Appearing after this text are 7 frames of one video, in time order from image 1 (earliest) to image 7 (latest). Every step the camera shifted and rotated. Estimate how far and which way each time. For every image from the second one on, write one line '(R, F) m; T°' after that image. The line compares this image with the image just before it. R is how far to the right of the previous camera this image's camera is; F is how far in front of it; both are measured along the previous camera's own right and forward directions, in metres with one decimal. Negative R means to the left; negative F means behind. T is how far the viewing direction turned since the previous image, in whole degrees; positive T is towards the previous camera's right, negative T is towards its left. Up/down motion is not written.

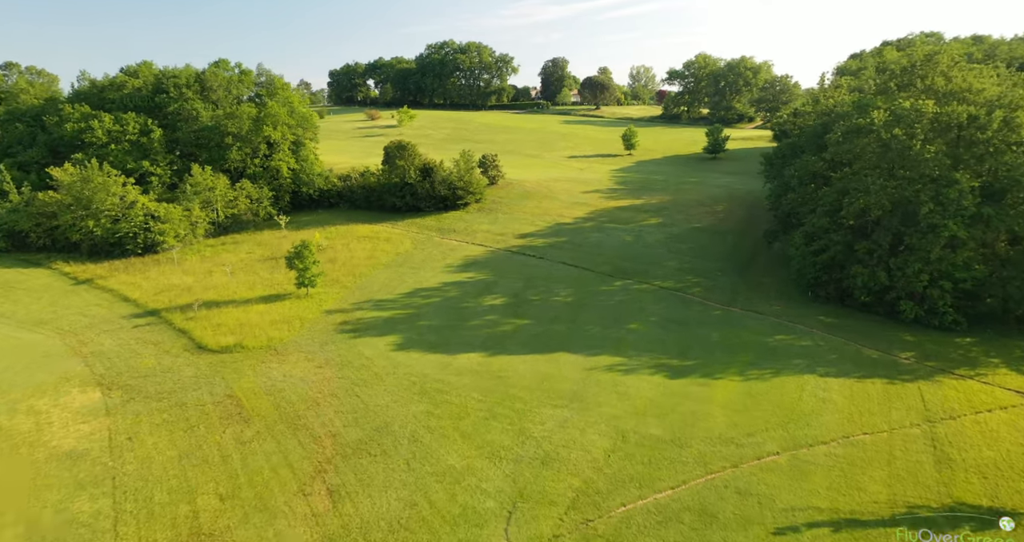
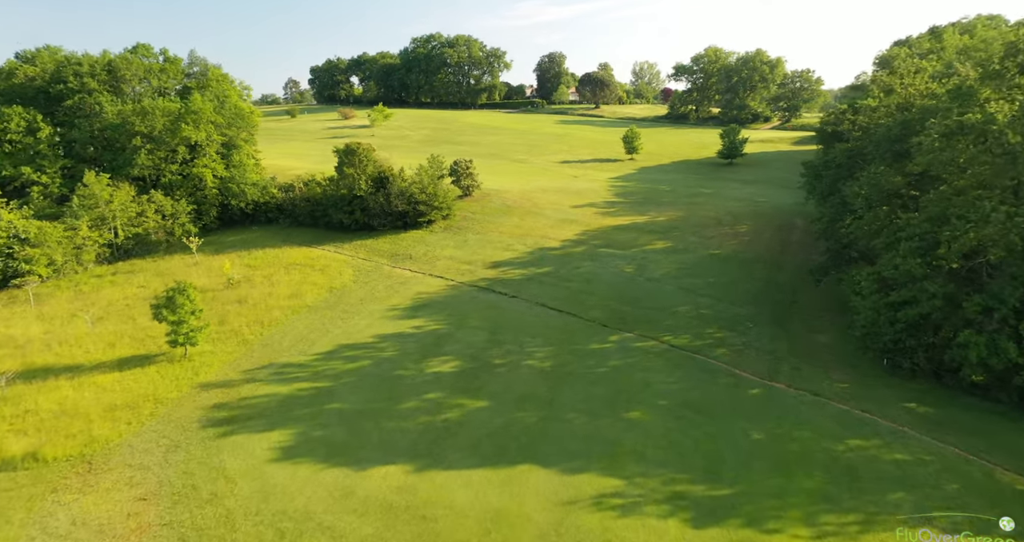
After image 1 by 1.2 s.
(+1.3, +6.2) m; 0°
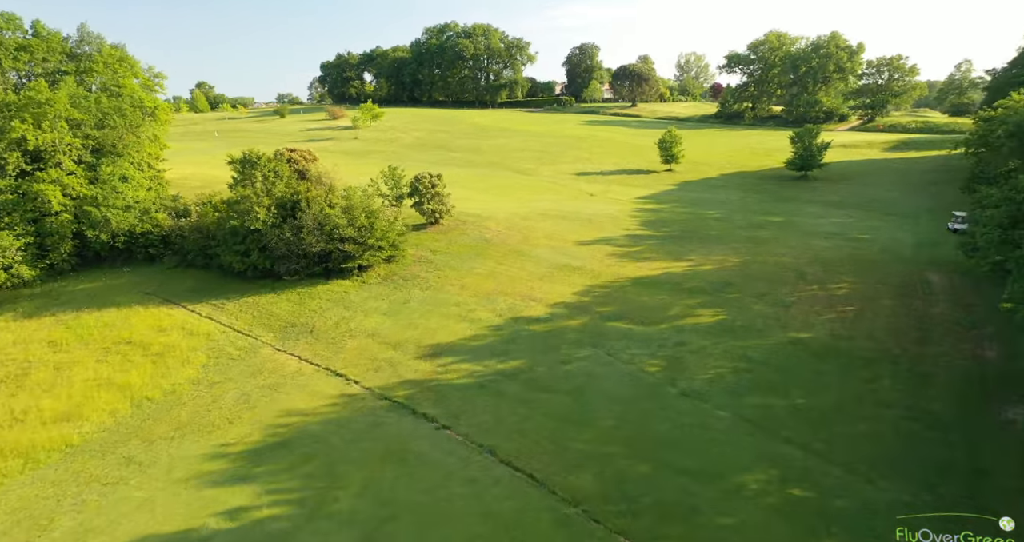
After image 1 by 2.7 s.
(+2.2, +9.3) m; -4°
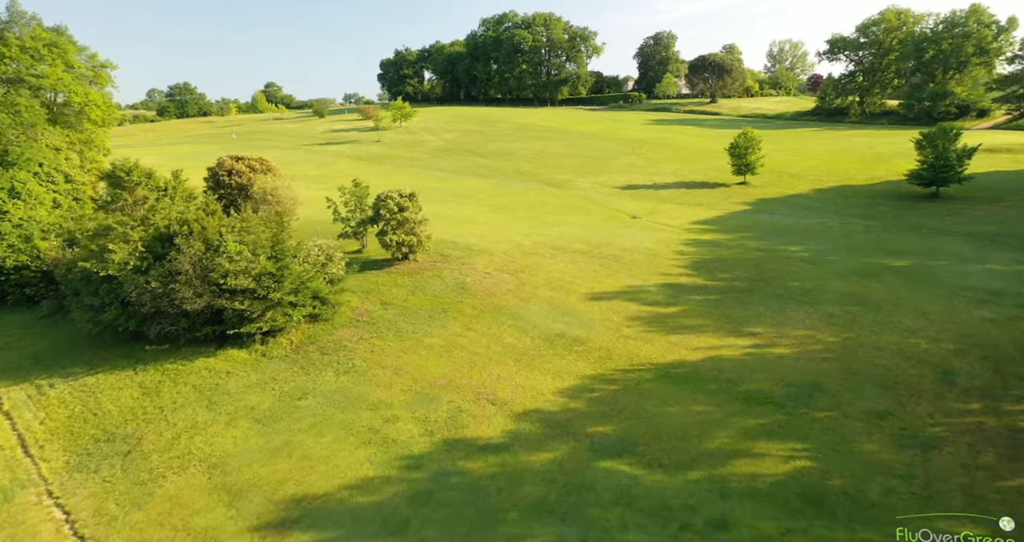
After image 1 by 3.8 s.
(+2.5, +6.7) m; -8°
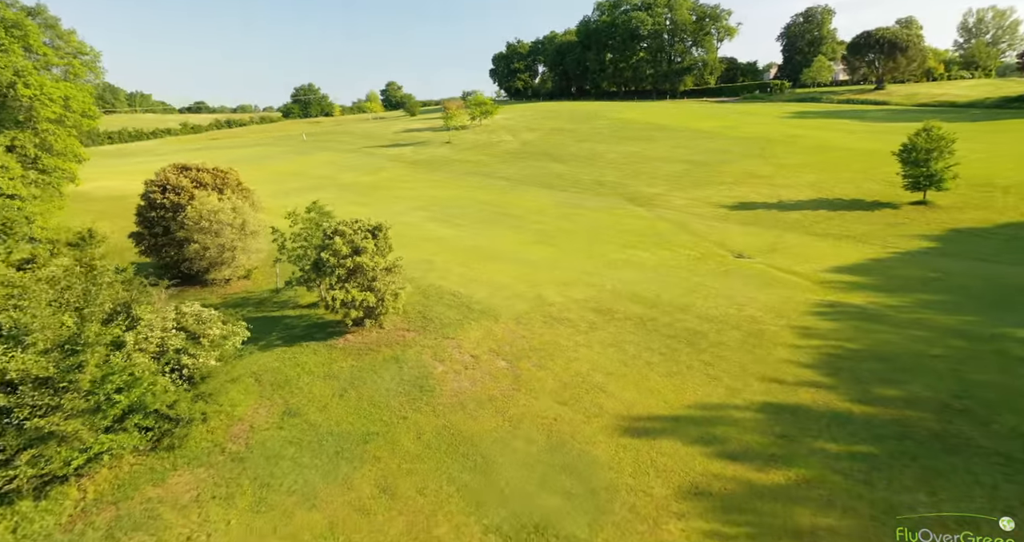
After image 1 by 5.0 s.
(+2.3, +6.9) m; -13°
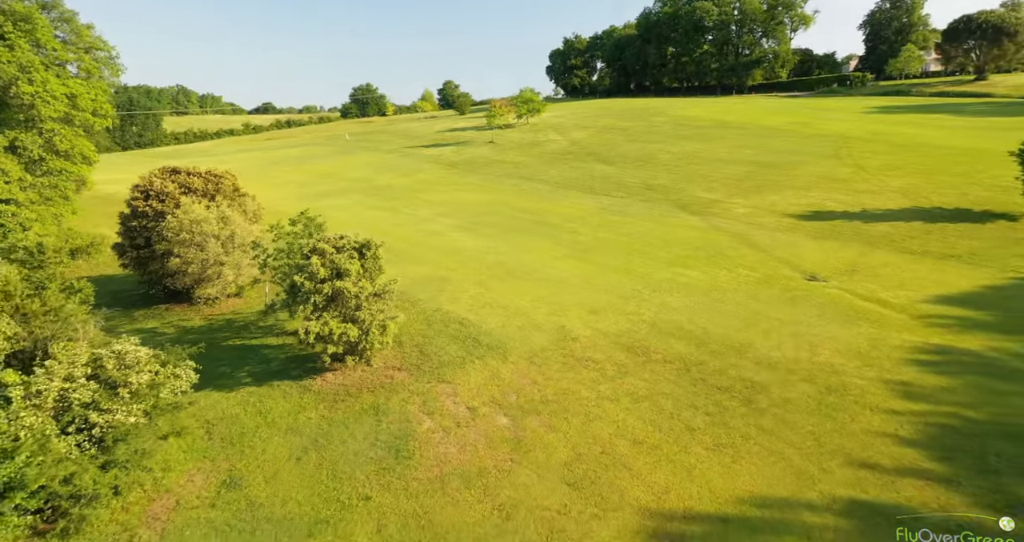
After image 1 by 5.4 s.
(+0.8, +2.3) m; -6°
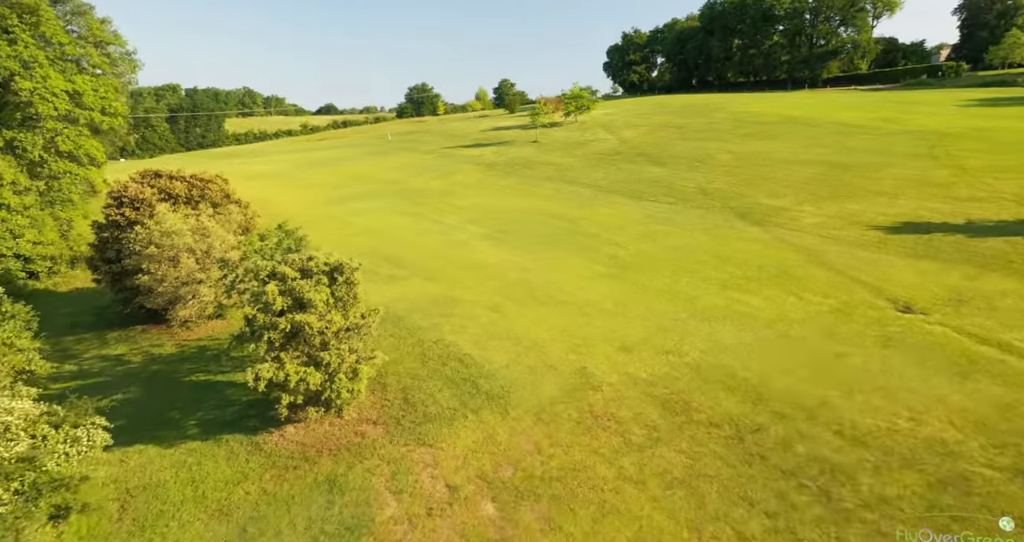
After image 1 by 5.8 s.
(+0.8, +2.2) m; -6°
